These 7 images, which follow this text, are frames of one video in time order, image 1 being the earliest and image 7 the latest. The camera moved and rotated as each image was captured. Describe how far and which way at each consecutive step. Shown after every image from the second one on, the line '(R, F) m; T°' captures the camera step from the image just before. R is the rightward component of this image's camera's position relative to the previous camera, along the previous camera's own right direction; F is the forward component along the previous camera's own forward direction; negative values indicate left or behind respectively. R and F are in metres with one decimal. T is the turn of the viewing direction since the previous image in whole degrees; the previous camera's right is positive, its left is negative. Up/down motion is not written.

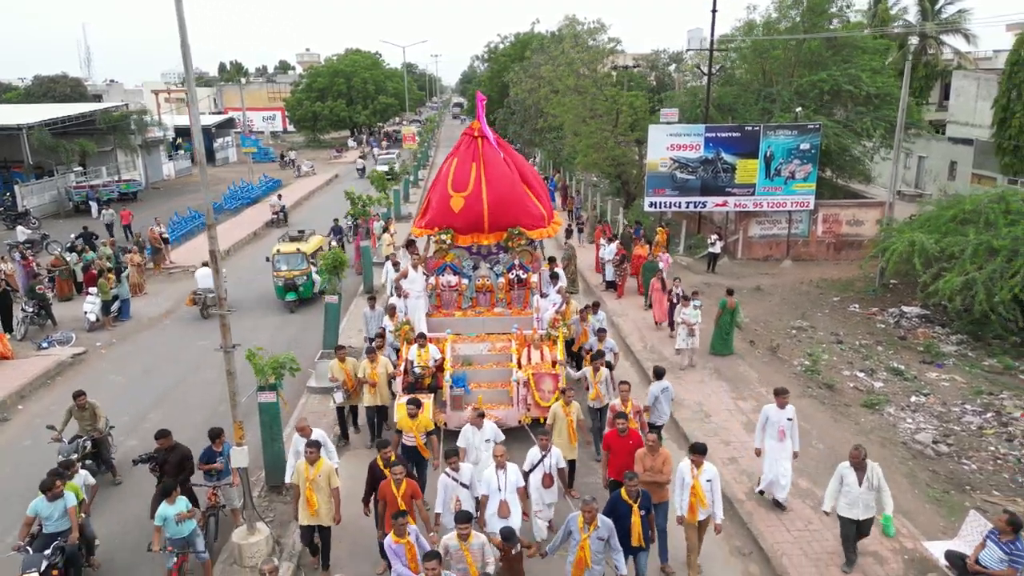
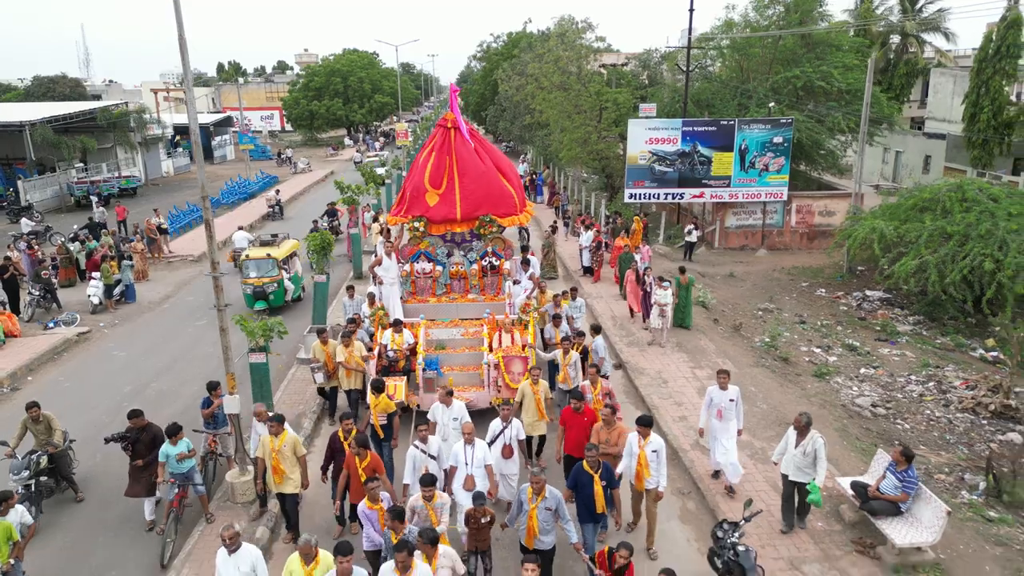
(+0.4, -0.9) m; 0°
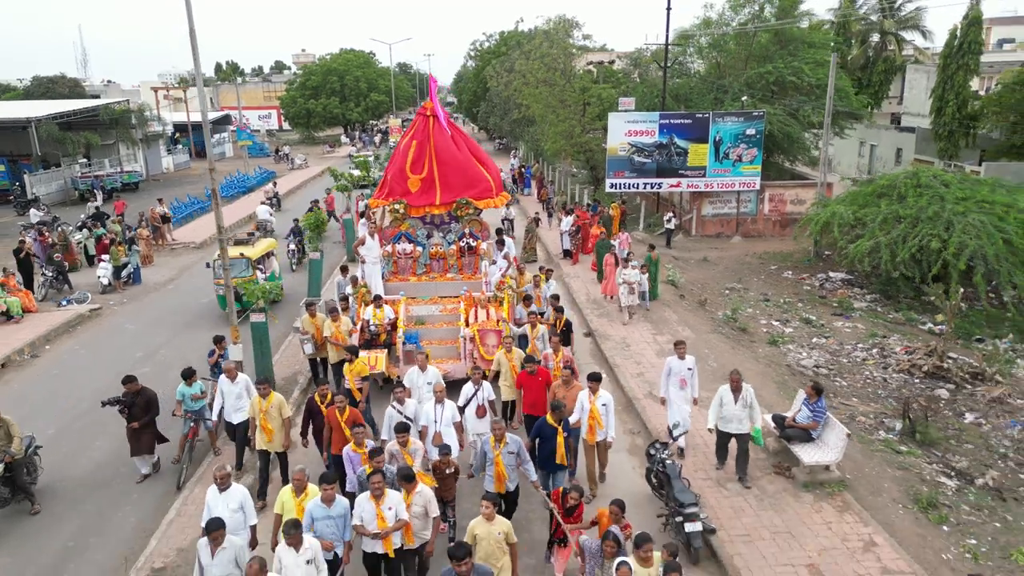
(+0.3, -1.1) m; 0°
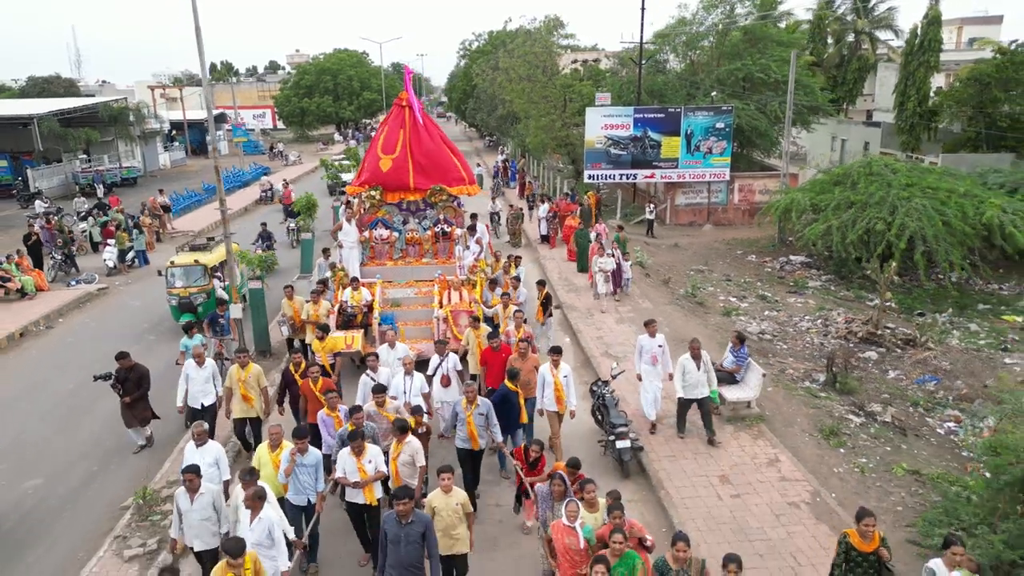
(+0.4, -1.2) m; 0°
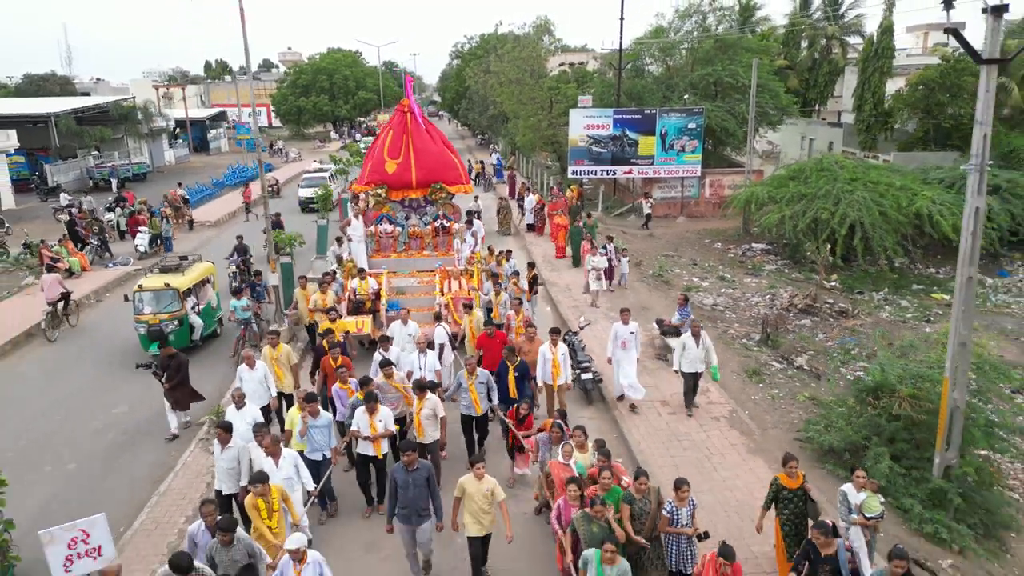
(0.0, -2.2) m; +1°
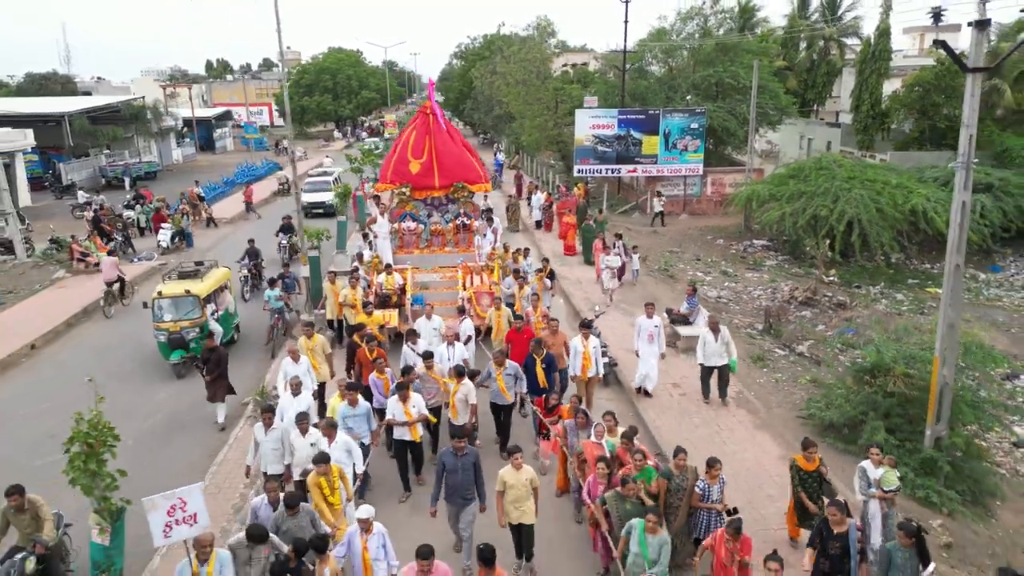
(-0.3, -0.7) m; 0°
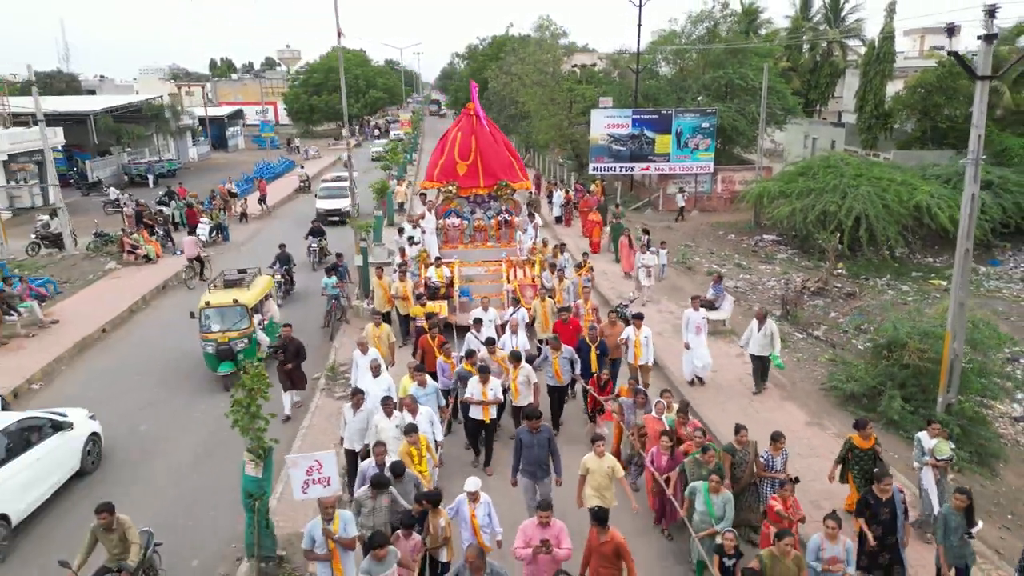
(-0.7, -1.0) m; 0°
